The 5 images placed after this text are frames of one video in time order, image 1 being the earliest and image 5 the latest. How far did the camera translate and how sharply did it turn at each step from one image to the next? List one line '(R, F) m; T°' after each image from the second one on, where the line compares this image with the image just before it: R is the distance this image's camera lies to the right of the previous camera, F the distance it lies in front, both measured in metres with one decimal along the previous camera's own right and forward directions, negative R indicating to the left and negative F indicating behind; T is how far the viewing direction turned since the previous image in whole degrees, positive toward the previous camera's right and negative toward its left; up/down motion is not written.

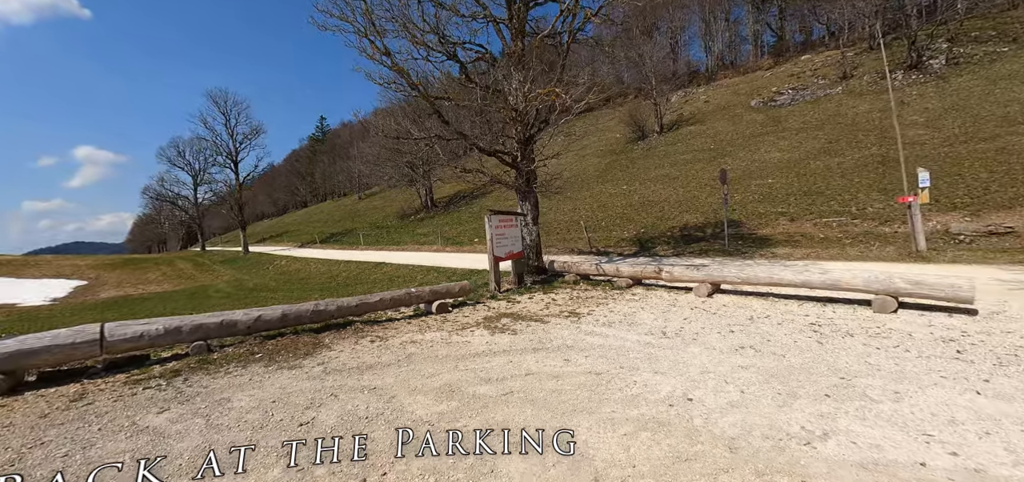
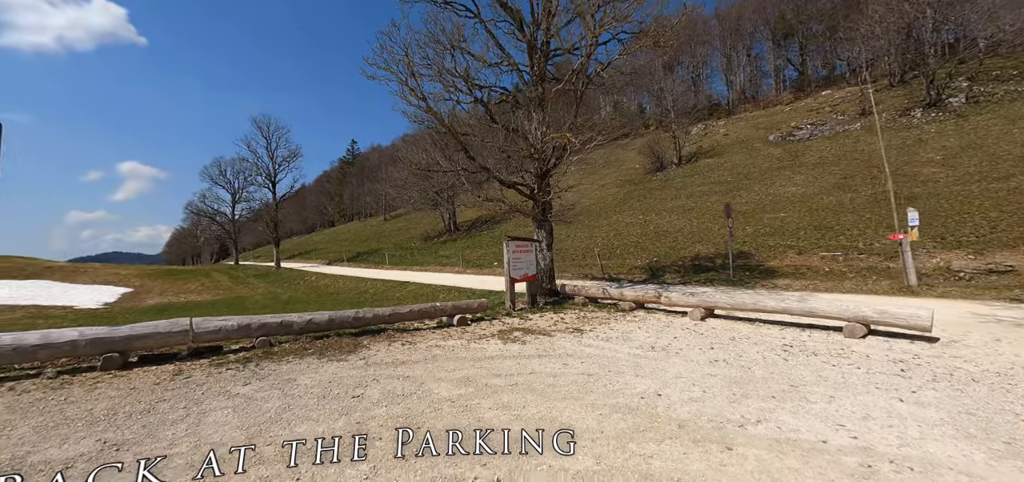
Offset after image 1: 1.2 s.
(+0.1, -1.0) m; -3°
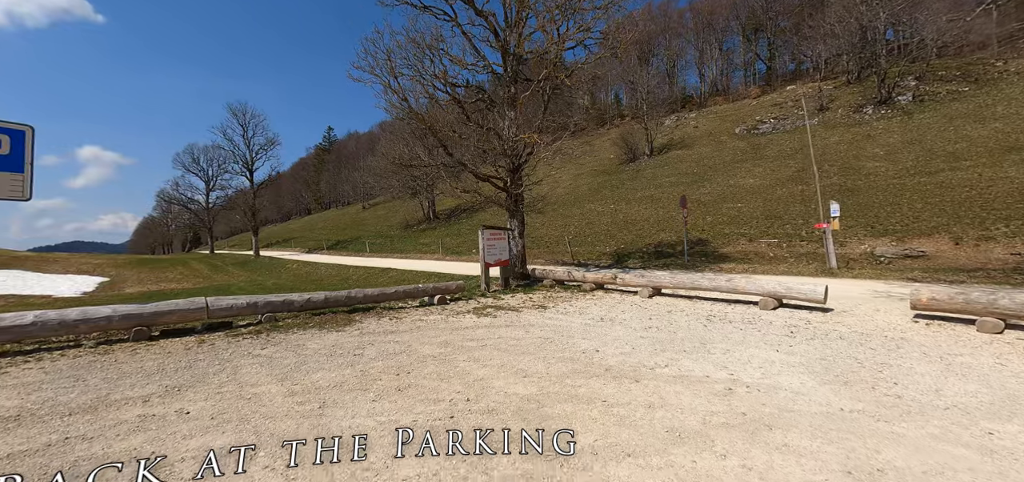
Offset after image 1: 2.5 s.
(+0.1, -1.0) m; +3°
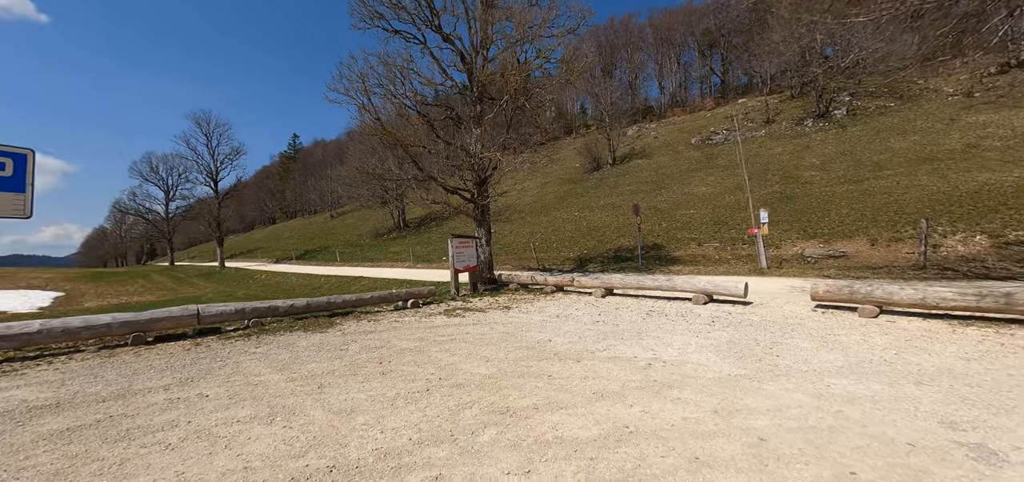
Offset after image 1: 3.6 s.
(+0.1, -0.9) m; +4°
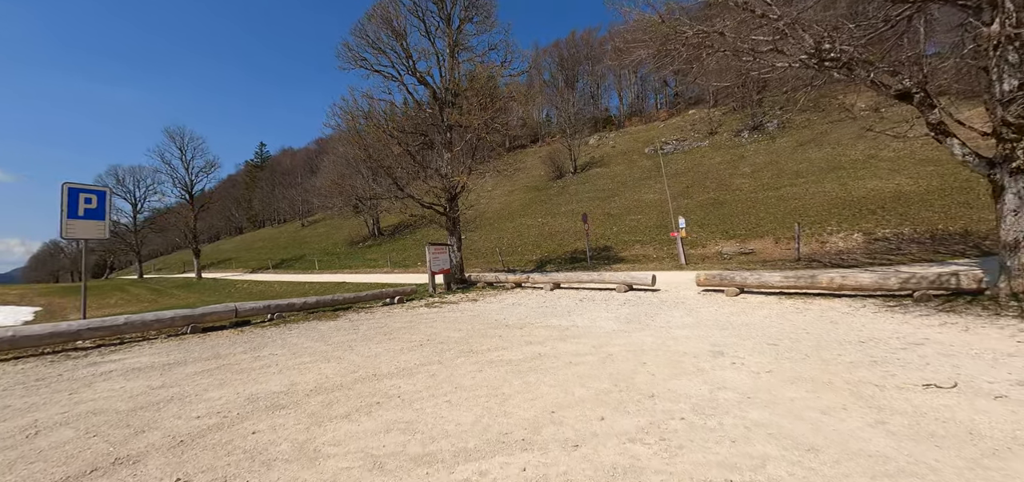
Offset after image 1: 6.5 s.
(+0.2, -2.5) m; +4°
